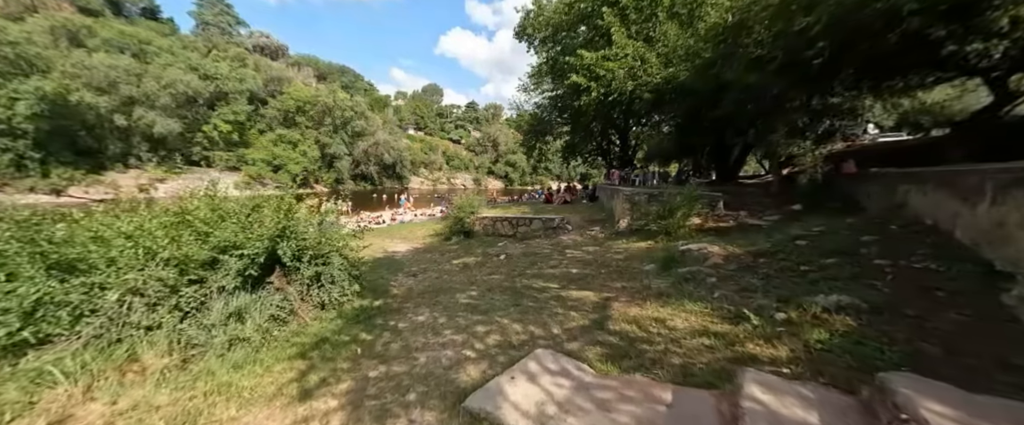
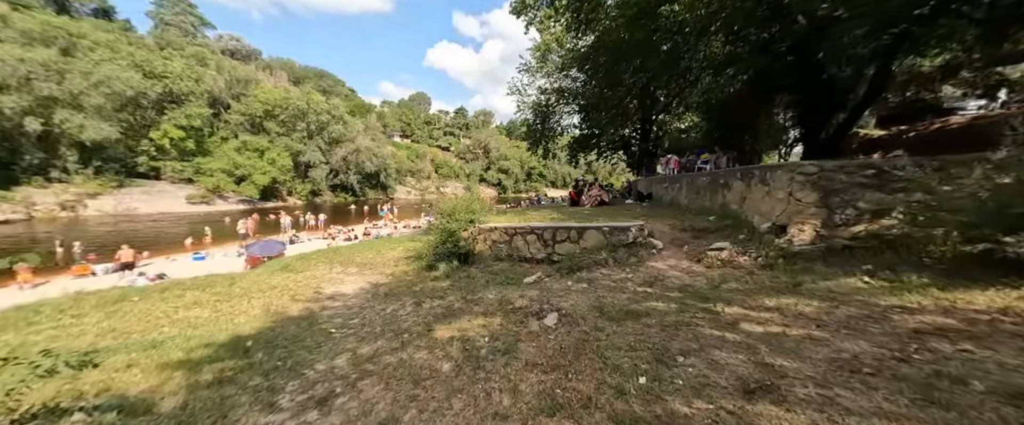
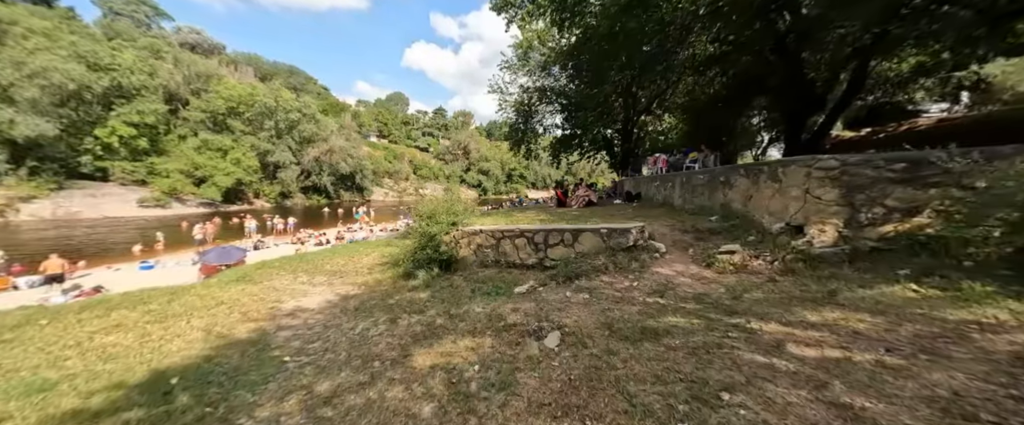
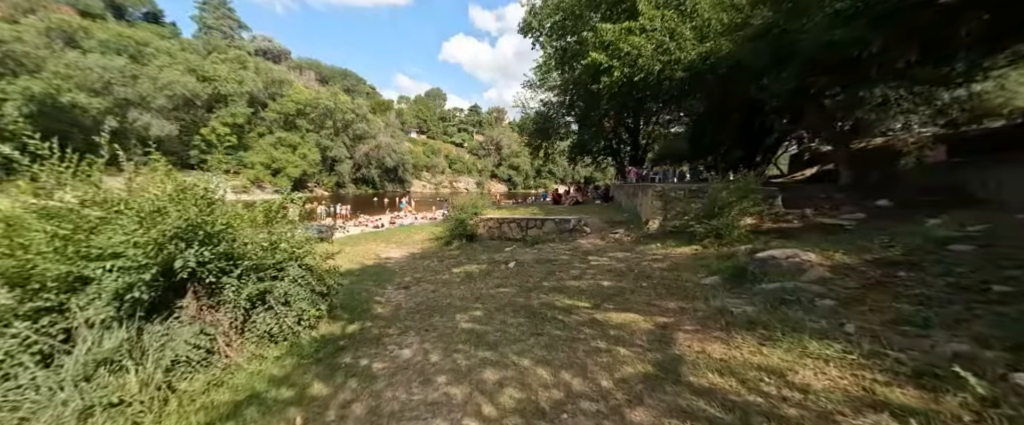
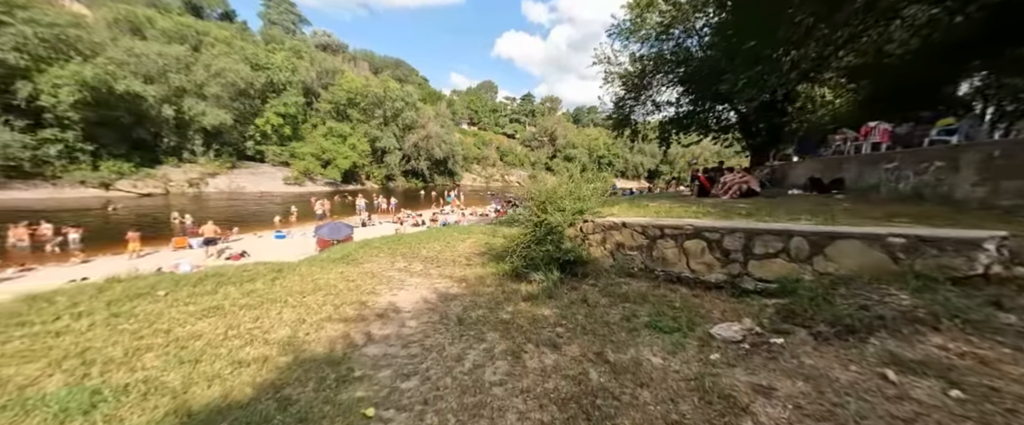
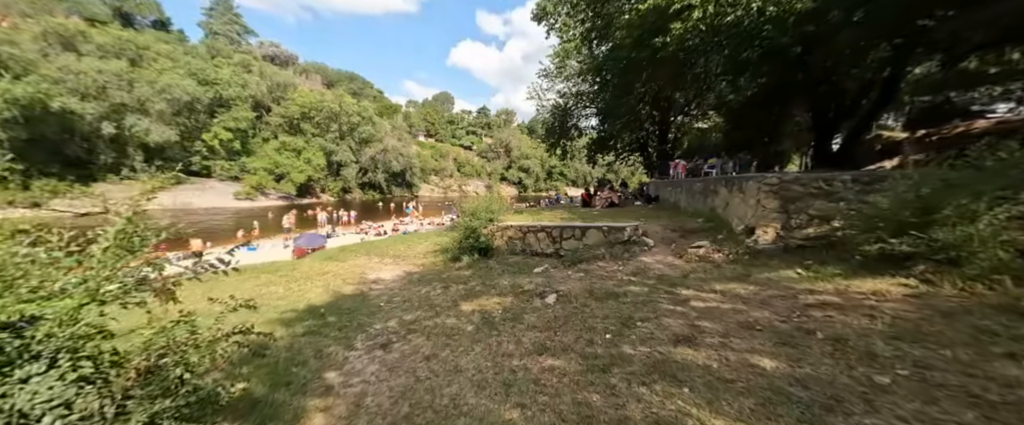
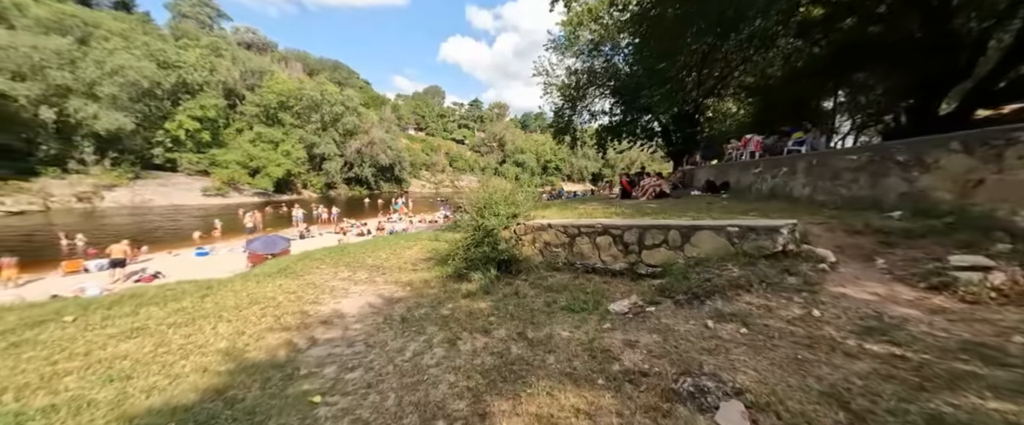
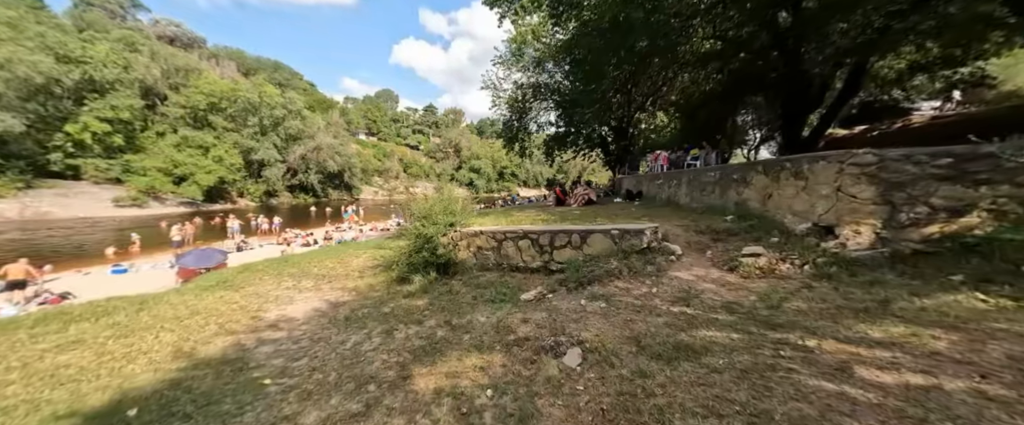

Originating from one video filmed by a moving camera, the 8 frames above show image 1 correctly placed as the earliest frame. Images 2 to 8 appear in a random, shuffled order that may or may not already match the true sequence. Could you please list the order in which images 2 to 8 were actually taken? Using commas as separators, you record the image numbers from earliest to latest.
4, 6, 2, 3, 8, 7, 5
